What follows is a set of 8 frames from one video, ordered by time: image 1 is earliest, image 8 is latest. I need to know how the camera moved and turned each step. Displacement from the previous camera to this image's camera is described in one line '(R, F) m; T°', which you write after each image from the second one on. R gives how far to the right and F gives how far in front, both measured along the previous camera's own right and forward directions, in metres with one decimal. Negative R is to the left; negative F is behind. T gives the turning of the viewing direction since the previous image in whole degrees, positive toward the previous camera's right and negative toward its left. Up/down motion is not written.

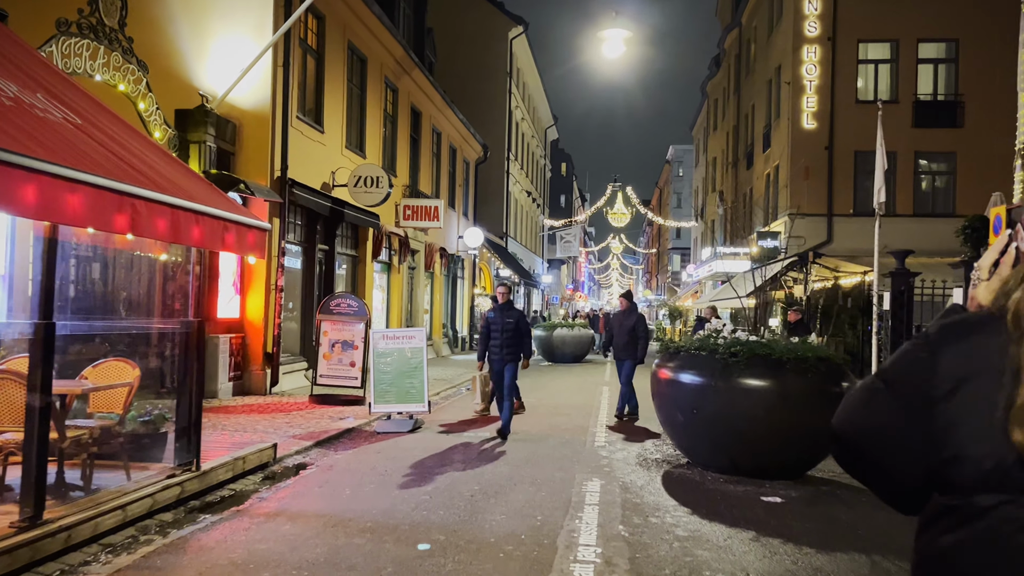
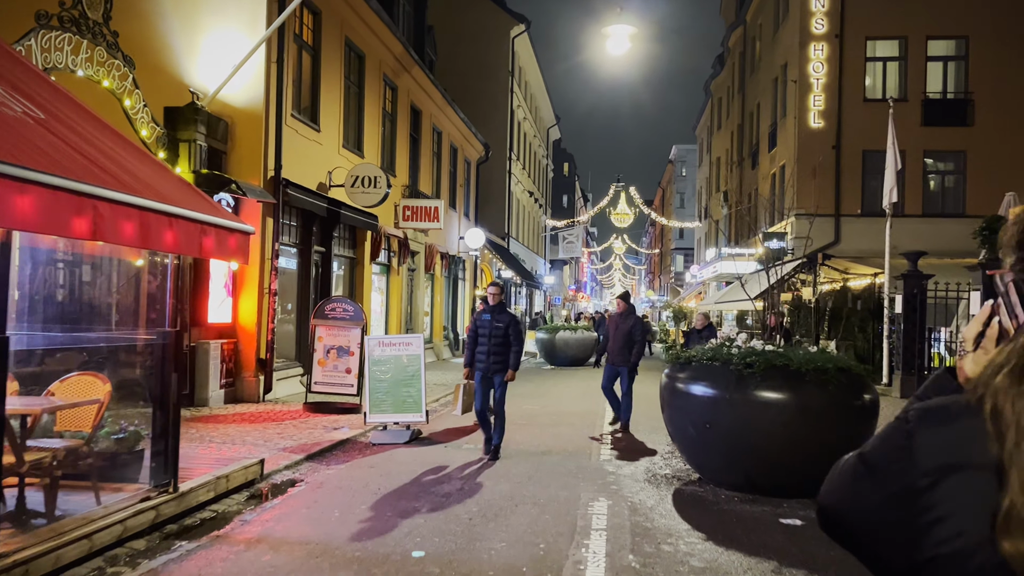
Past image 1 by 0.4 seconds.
(0.0, +0.4) m; 0°
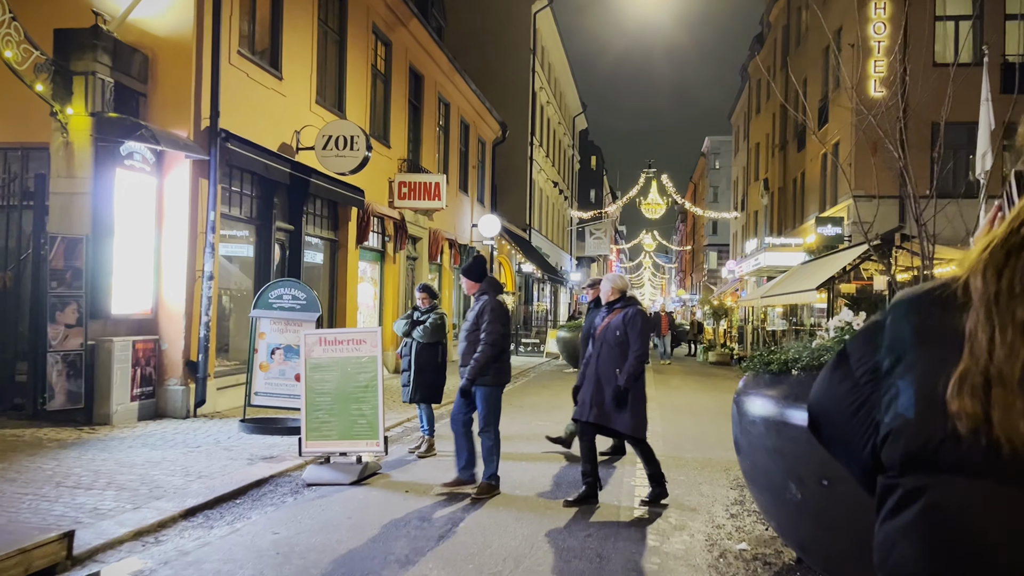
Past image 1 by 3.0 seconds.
(+0.3, +2.8) m; -2°
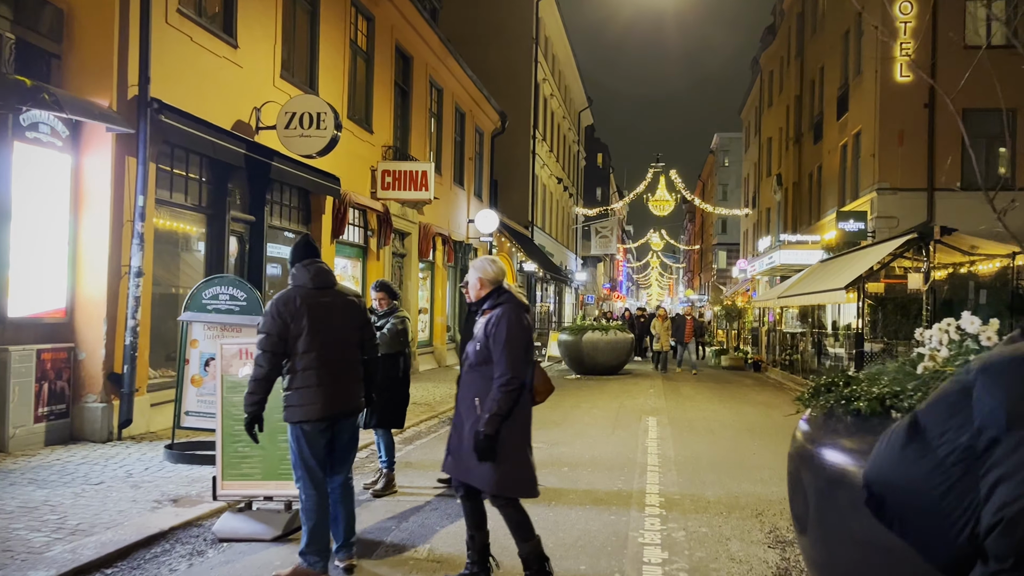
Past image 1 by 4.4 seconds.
(+0.2, +1.5) m; 0°
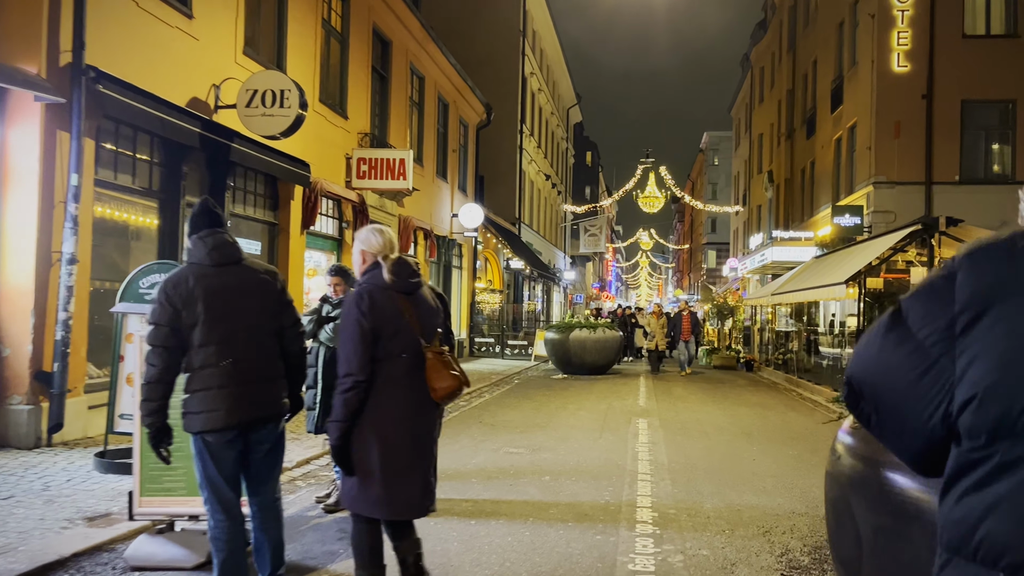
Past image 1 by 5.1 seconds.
(+0.1, +0.8) m; +1°
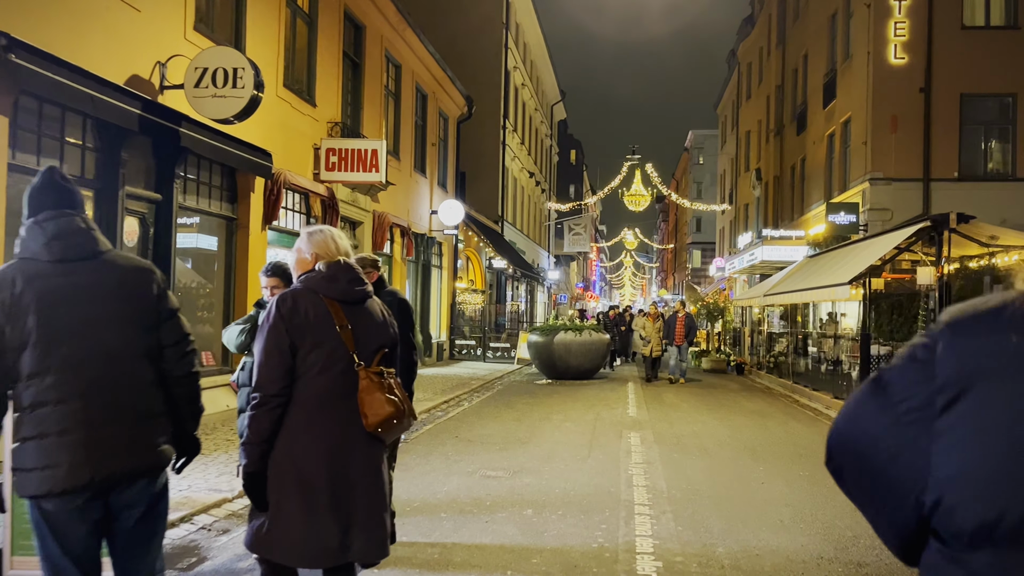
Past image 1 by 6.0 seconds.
(0.0, +0.9) m; +1°
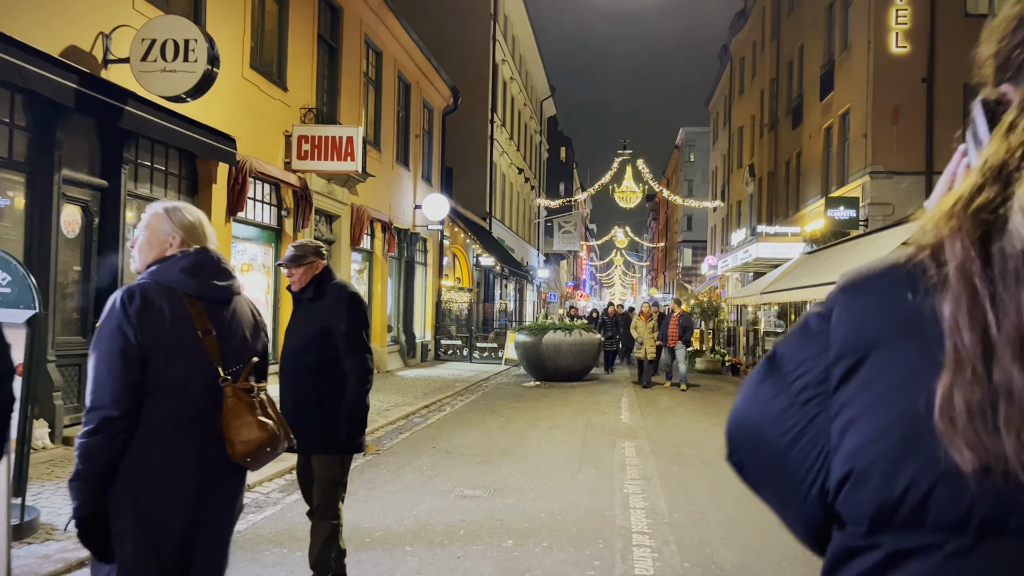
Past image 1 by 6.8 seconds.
(+0.1, +0.8) m; +1°
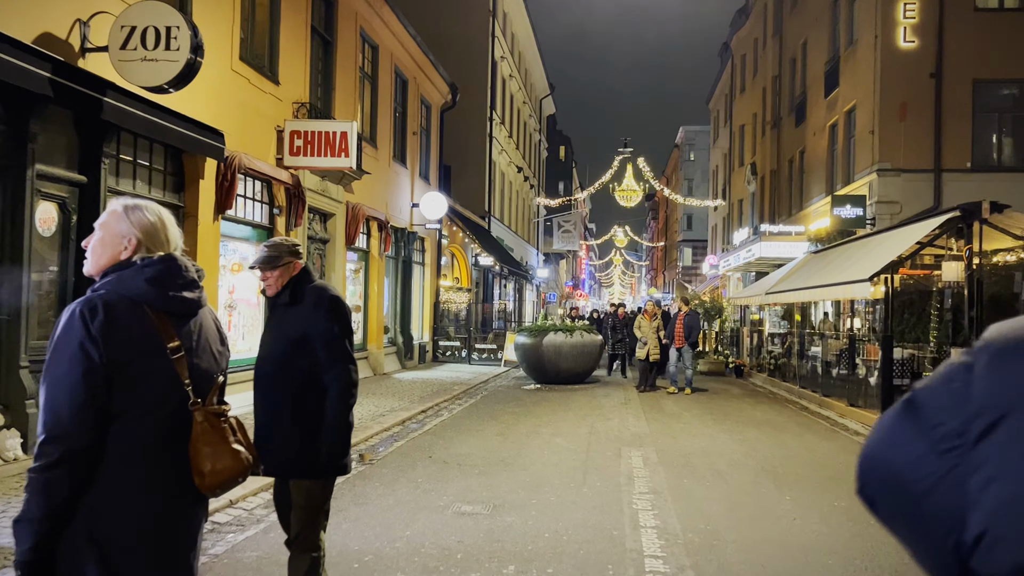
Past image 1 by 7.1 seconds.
(0.0, +0.4) m; 0°
